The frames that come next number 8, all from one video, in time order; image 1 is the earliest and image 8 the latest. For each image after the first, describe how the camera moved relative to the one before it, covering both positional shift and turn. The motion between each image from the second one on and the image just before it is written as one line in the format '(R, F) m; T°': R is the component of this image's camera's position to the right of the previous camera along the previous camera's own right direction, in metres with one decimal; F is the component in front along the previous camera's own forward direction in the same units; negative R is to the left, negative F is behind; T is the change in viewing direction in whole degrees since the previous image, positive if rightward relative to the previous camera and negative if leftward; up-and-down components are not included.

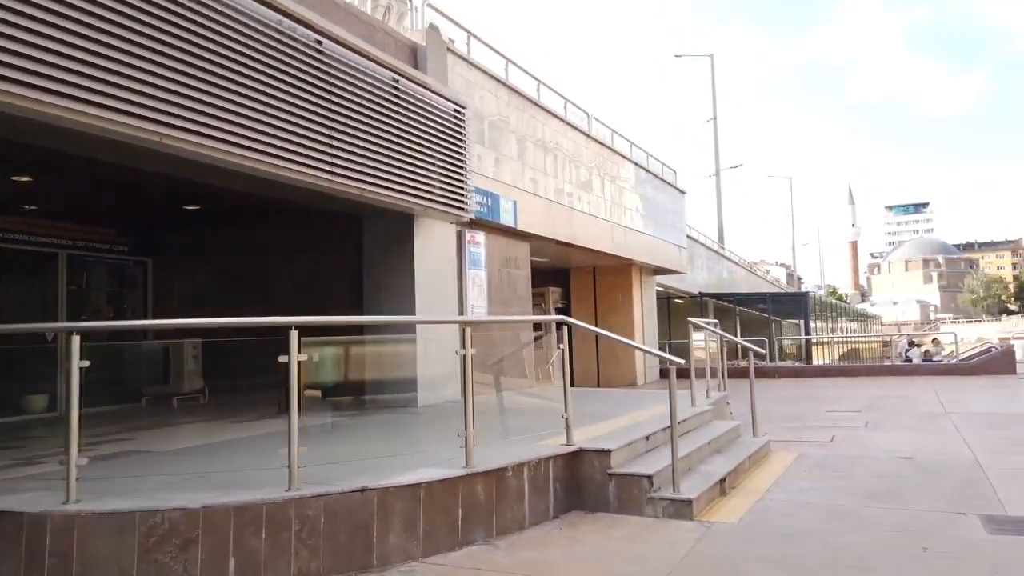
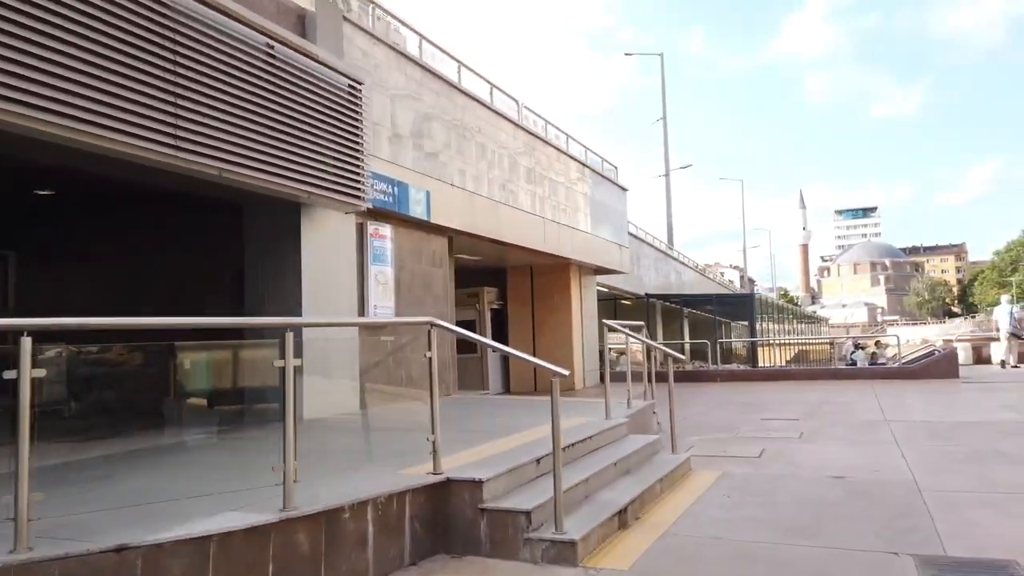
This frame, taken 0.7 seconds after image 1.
(+0.7, +1.0) m; +3°
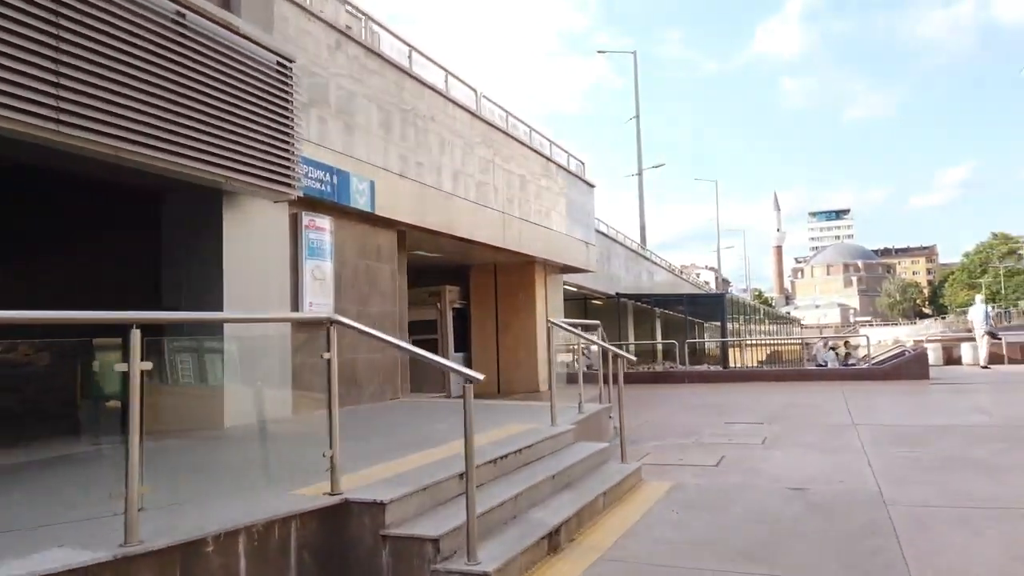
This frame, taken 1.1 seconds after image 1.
(+0.4, +0.6) m; +2°
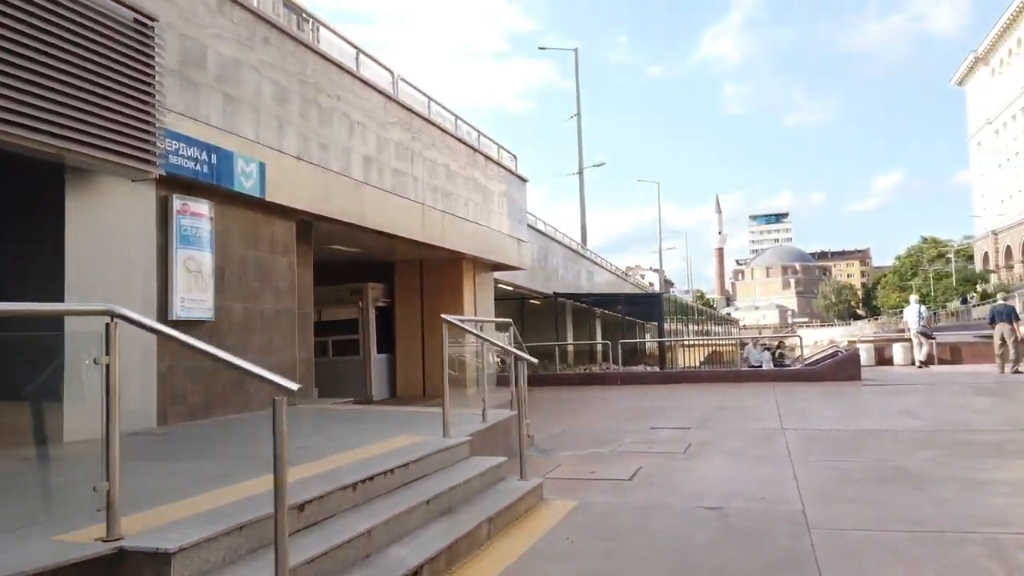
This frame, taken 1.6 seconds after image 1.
(+0.5, +0.9) m; +4°
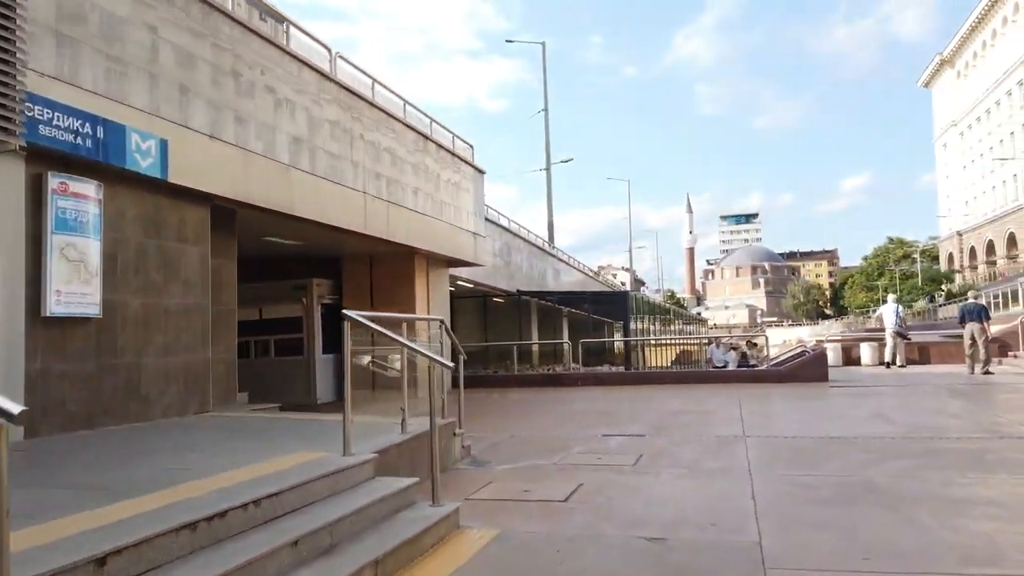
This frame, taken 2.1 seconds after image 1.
(+0.4, +0.9) m; +2°
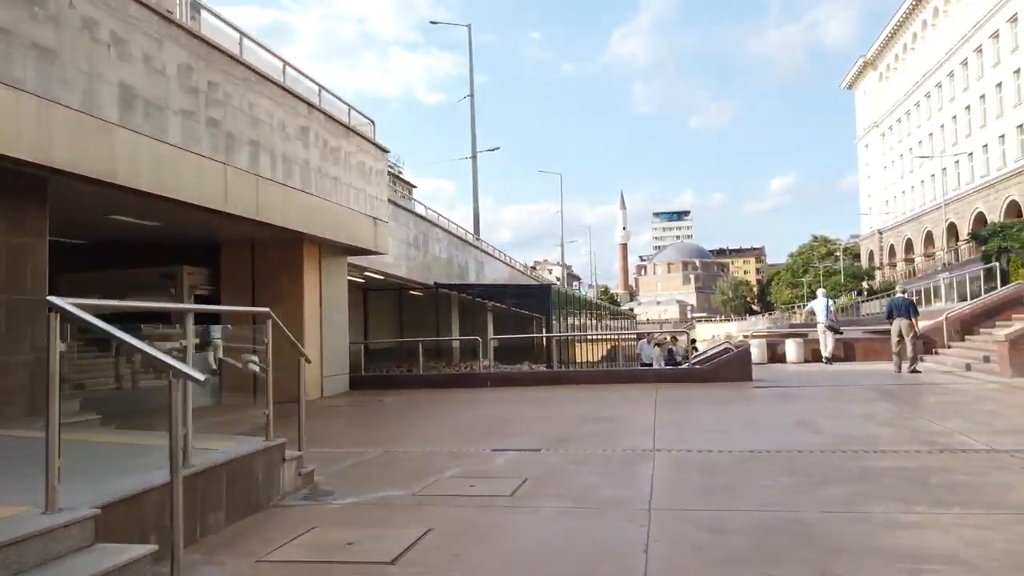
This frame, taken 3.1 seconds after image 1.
(+0.7, +1.6) m; +5°
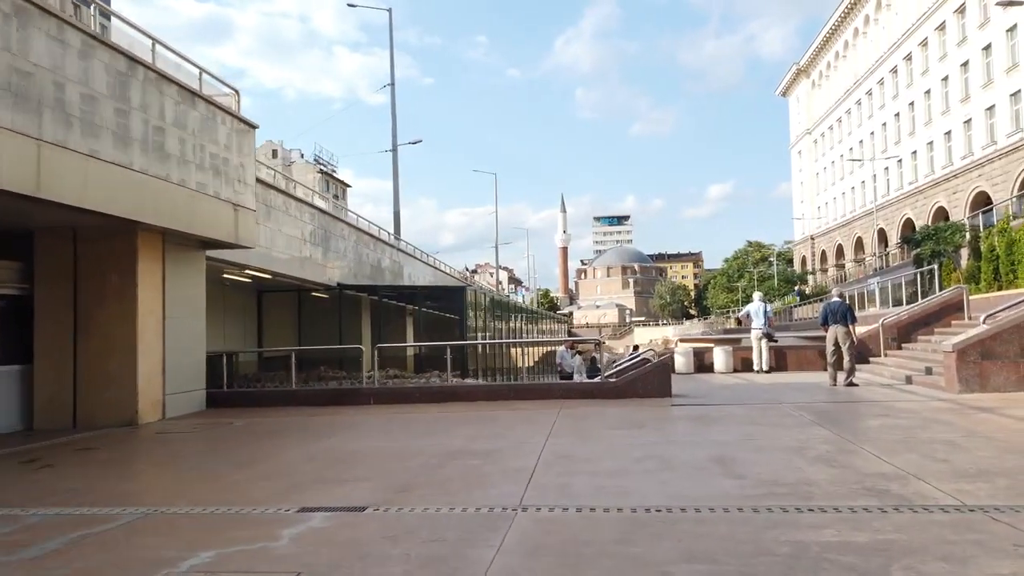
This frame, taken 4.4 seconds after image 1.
(+1.1, +2.3) m; +4°
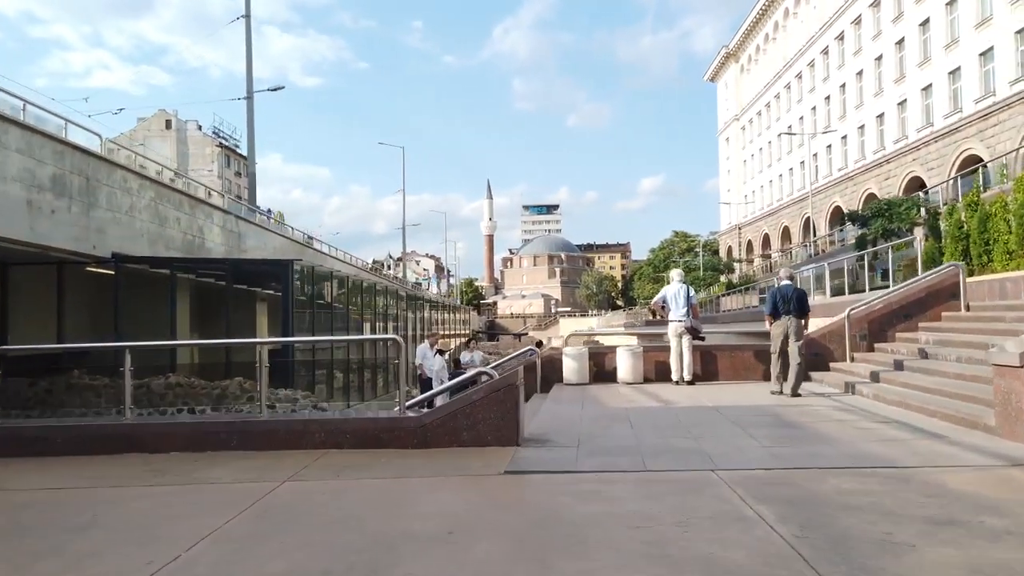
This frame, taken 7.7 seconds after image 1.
(+2.1, +6.1) m; +5°
